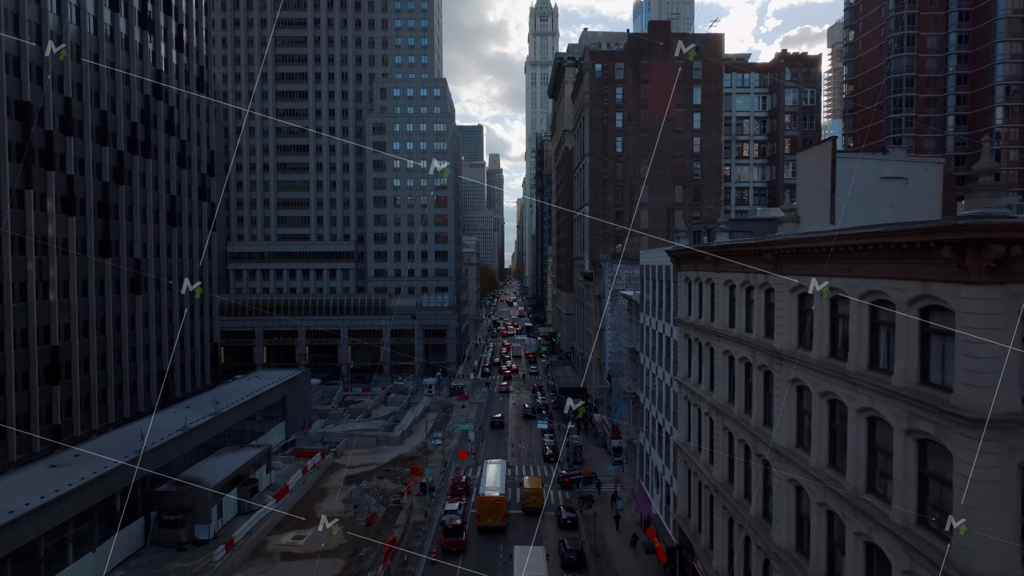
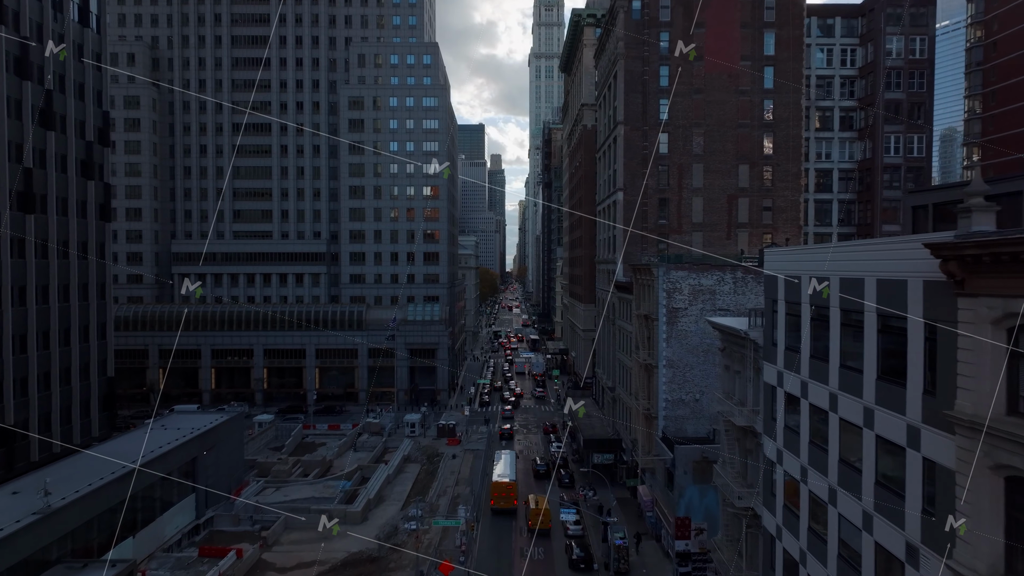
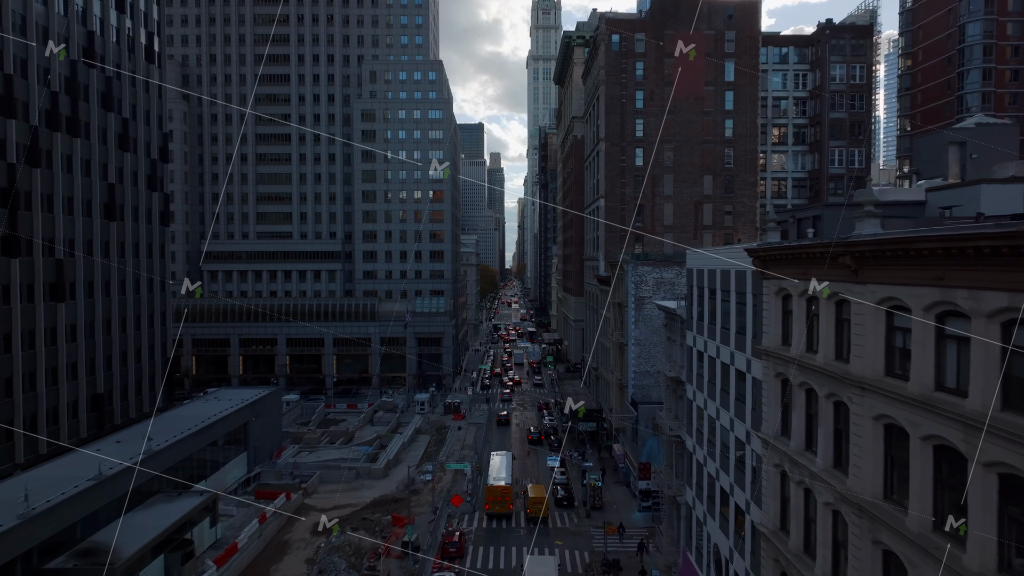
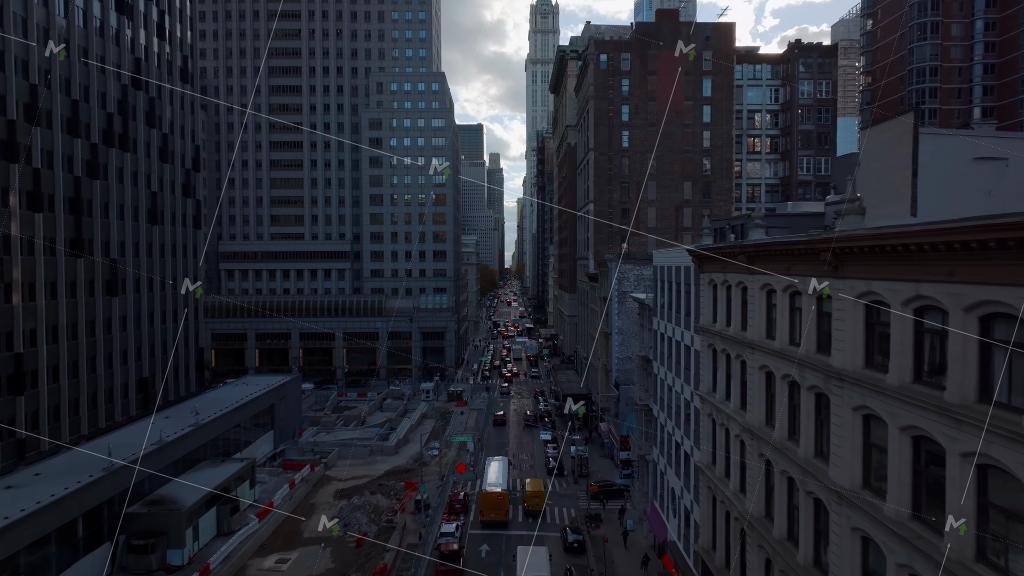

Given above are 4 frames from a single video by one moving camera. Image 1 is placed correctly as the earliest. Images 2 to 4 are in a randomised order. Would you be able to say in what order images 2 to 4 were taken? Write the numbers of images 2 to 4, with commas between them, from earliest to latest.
4, 3, 2
